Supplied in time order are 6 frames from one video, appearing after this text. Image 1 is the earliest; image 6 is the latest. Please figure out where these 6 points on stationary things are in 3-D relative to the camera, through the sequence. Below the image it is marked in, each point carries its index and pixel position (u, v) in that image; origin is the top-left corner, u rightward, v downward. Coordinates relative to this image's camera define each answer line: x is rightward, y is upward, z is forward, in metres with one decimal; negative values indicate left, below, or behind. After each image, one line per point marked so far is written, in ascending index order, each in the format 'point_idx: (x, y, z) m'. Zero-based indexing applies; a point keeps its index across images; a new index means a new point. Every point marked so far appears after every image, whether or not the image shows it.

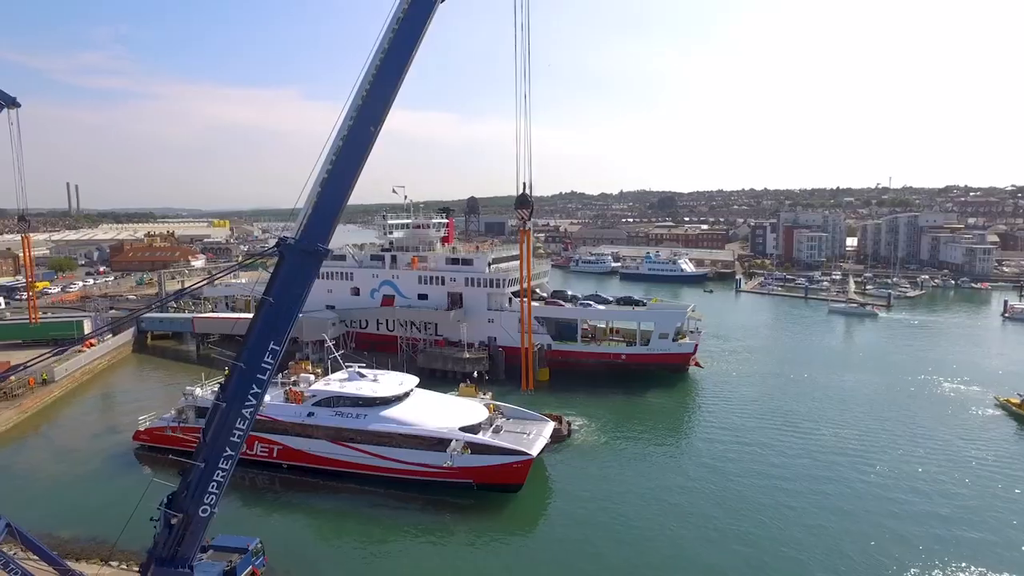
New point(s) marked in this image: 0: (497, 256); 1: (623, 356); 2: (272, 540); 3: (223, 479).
0: (-0.4, +0.9, +19.2) m
1: (+2.9, -1.8, +17.3) m
2: (-3.5, -3.6, +9.6) m
3: (-2.1, -1.4, +4.9) m
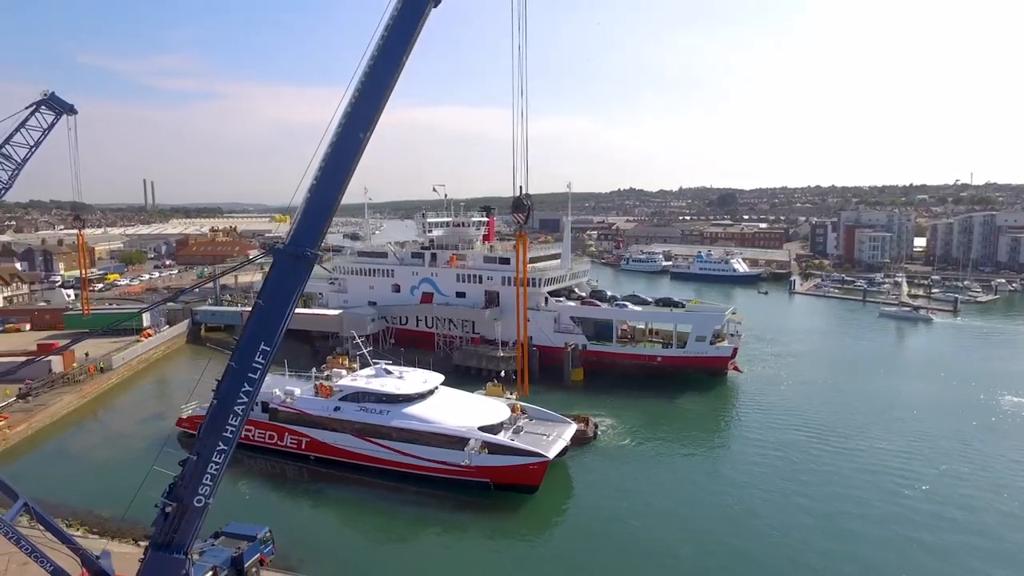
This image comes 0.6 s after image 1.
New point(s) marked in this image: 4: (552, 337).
0: (+0.7, +0.9, +19.2) m
1: (+3.7, -1.8, +17.1) m
2: (-3.3, -3.6, +10.0) m
3: (-2.3, -1.4, +5.2) m
4: (+1.1, -1.3, +17.7) m
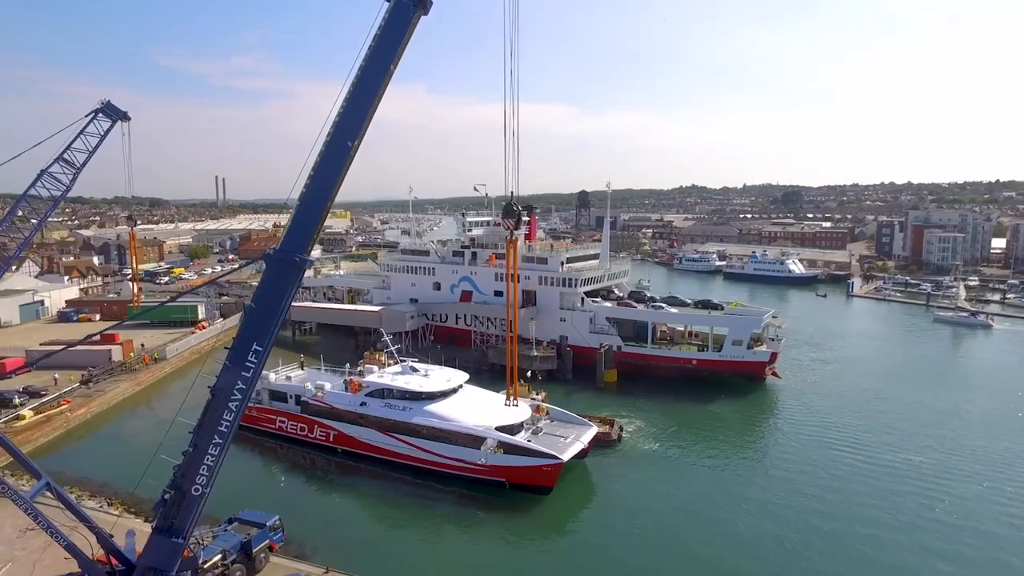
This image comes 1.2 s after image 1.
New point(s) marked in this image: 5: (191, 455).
0: (+1.8, +0.9, +19.2) m
1: (+4.6, -1.9, +16.8) m
2: (-3.1, -3.6, +10.4) m
3: (-2.5, -1.5, +5.5) m
4: (+2.0, -1.3, +17.7) m
5: (-2.7, -1.4, +5.5) m
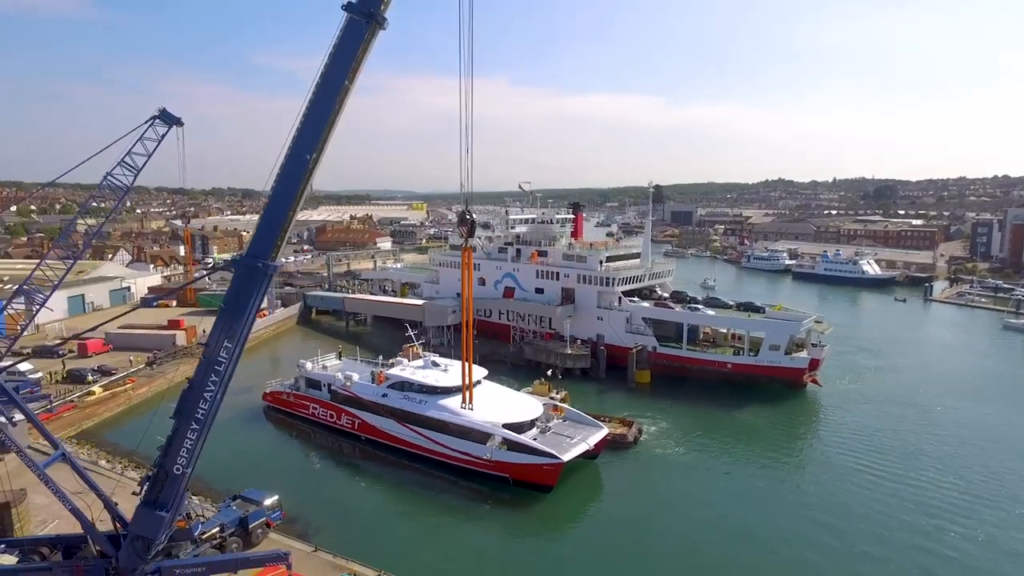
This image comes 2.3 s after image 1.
0: (+3.0, +1.0, +19.2) m
1: (+5.4, -1.9, +16.5) m
2: (-3.0, -3.5, +11.2) m
3: (-3.0, -1.5, +6.2) m
4: (+3.0, -1.3, +17.7) m
5: (-3.2, -1.4, +6.1) m
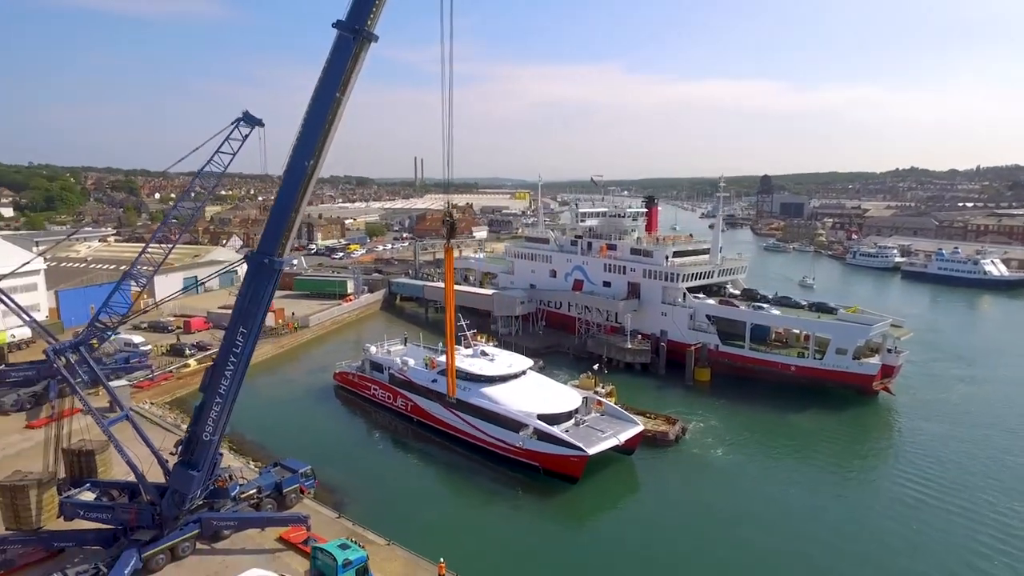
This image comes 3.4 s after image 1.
0: (+4.9, +1.1, +18.9) m
1: (+6.8, -1.9, +16.0) m
2: (-2.5, -3.4, +12.1) m
3: (-3.2, -1.4, +7.1) m
4: (+4.6, -1.2, +17.5) m
5: (-3.4, -1.3, +7.1) m
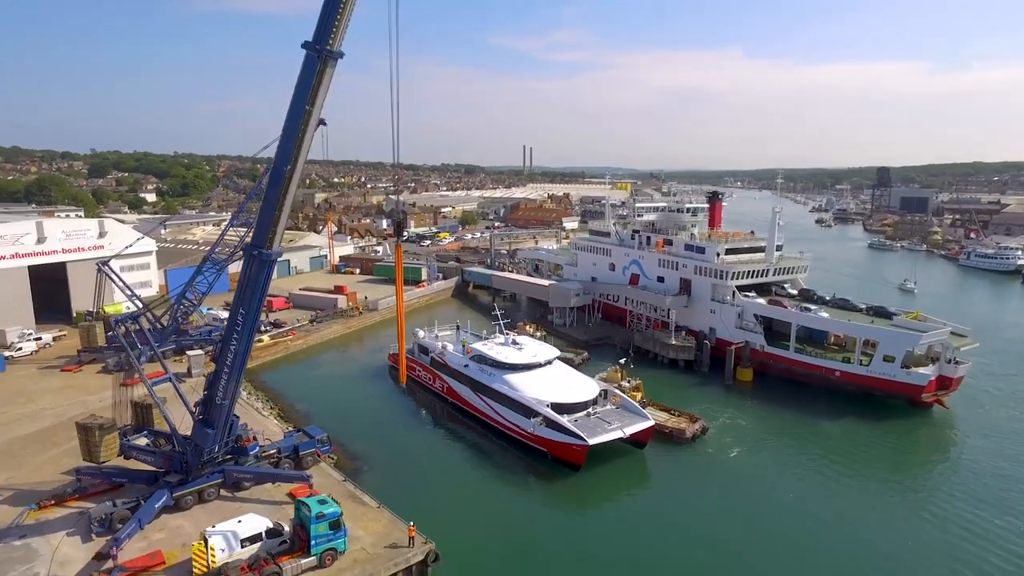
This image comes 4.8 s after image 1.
0: (+6.5, +1.1, +18.6) m
1: (+7.7, -2.0, +15.5) m
2: (-2.1, -3.2, +13.2) m
3: (-3.6, -1.2, +8.4) m
4: (+5.8, -1.2, +17.4) m
5: (-3.8, -1.1, +8.5) m
